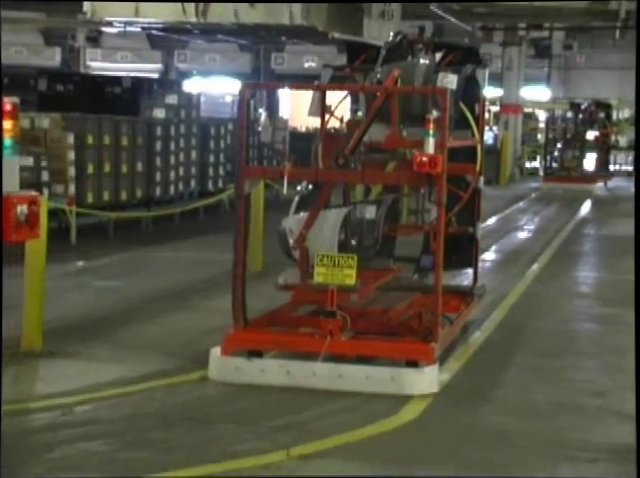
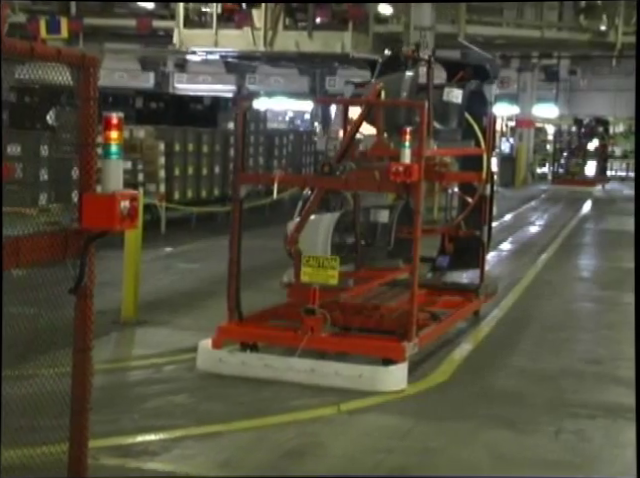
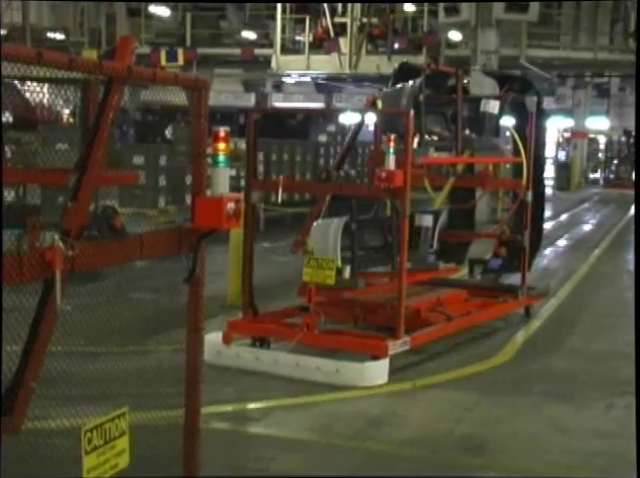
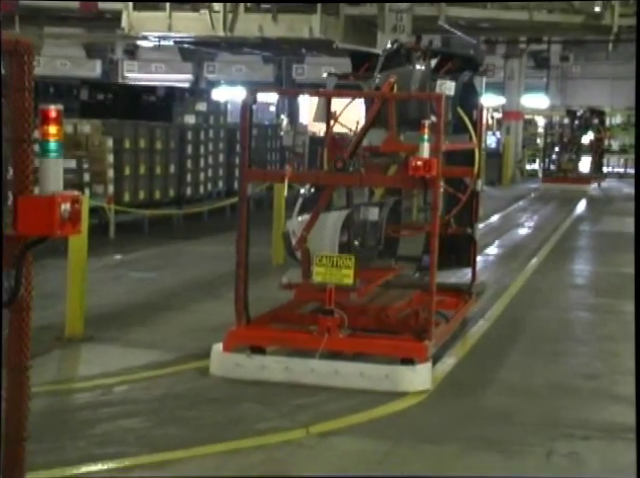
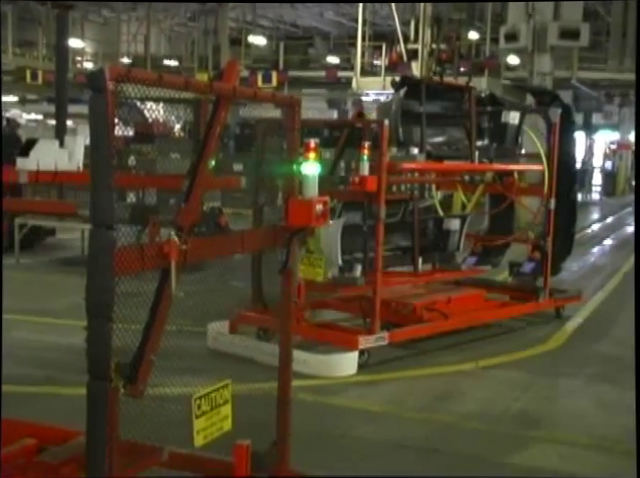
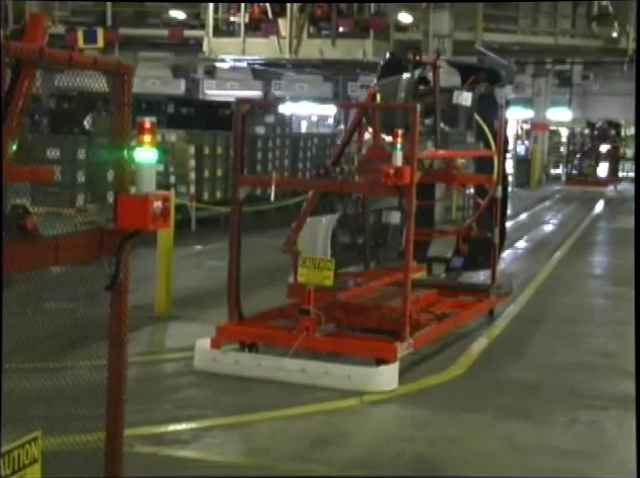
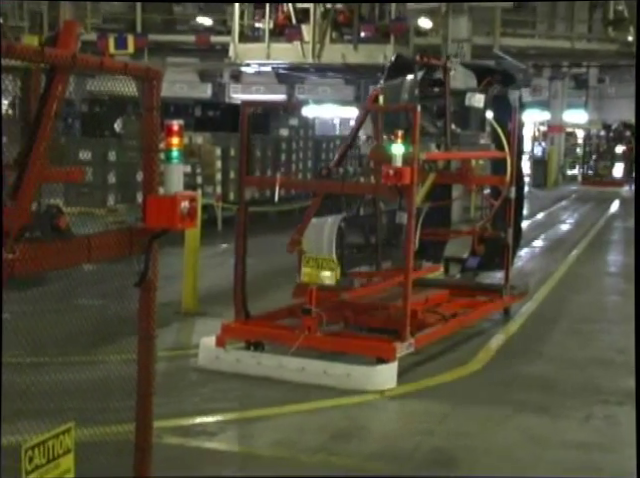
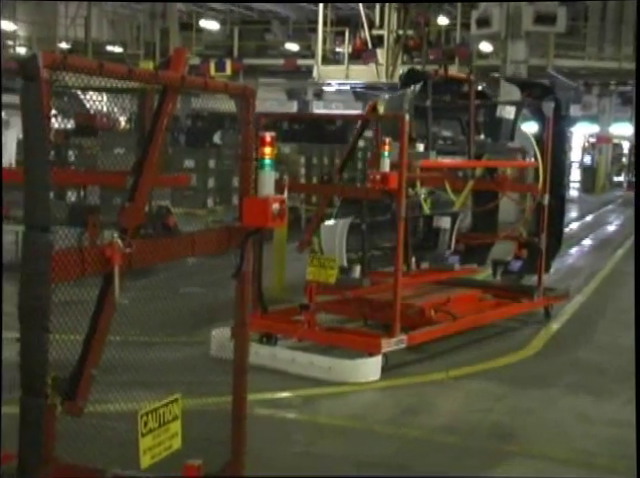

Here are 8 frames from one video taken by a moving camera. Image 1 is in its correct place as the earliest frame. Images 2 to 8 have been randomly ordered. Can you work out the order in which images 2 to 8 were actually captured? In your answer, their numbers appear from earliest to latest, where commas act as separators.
4, 2, 6, 7, 3, 8, 5
